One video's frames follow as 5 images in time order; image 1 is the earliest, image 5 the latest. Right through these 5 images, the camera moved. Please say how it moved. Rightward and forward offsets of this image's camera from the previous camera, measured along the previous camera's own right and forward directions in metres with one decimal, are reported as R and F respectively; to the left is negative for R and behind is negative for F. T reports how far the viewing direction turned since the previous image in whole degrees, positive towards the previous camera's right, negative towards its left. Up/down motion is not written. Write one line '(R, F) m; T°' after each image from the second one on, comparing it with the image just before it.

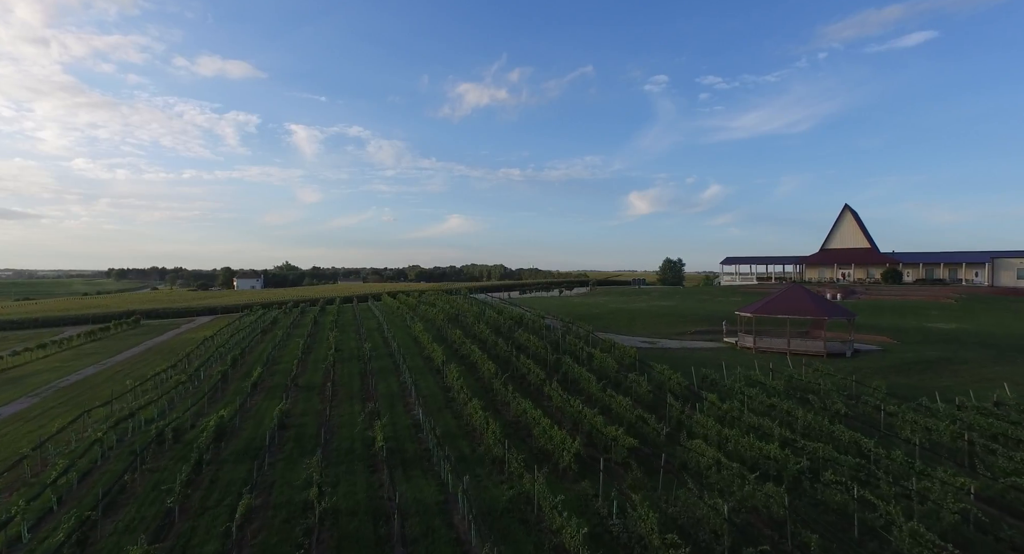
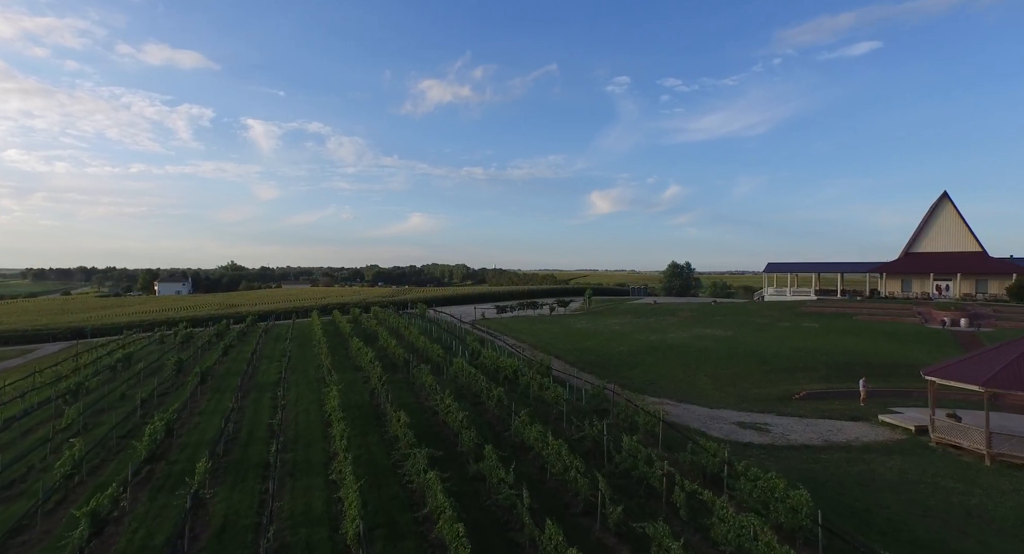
(-0.8, +10.9) m; +4°
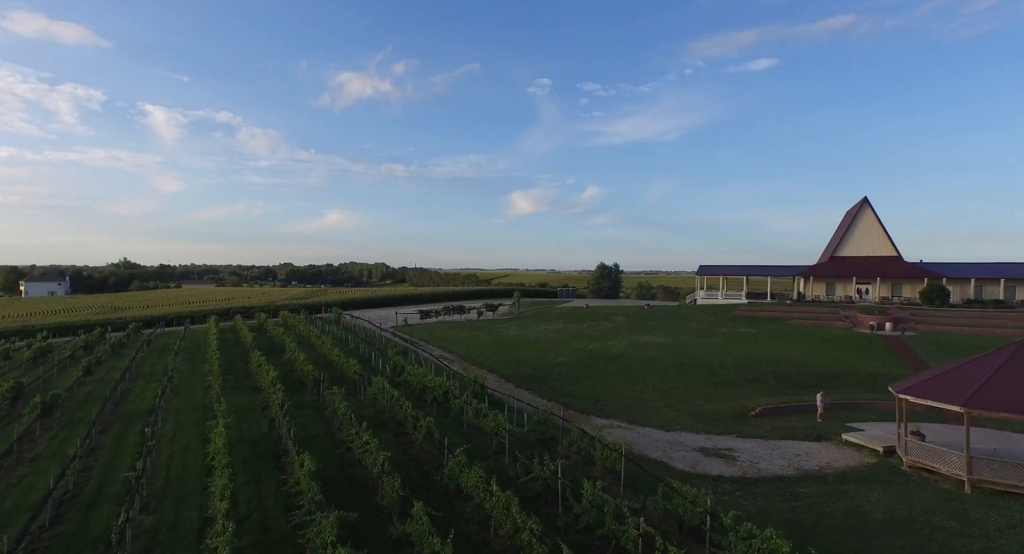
(-0.2, +2.4) m; +9°
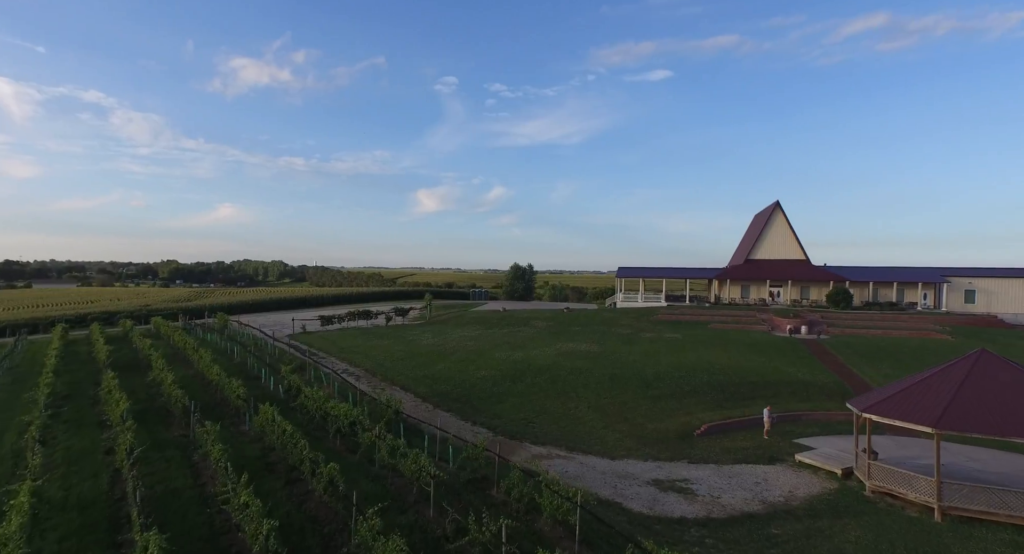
(-0.4, +2.4) m; +11°
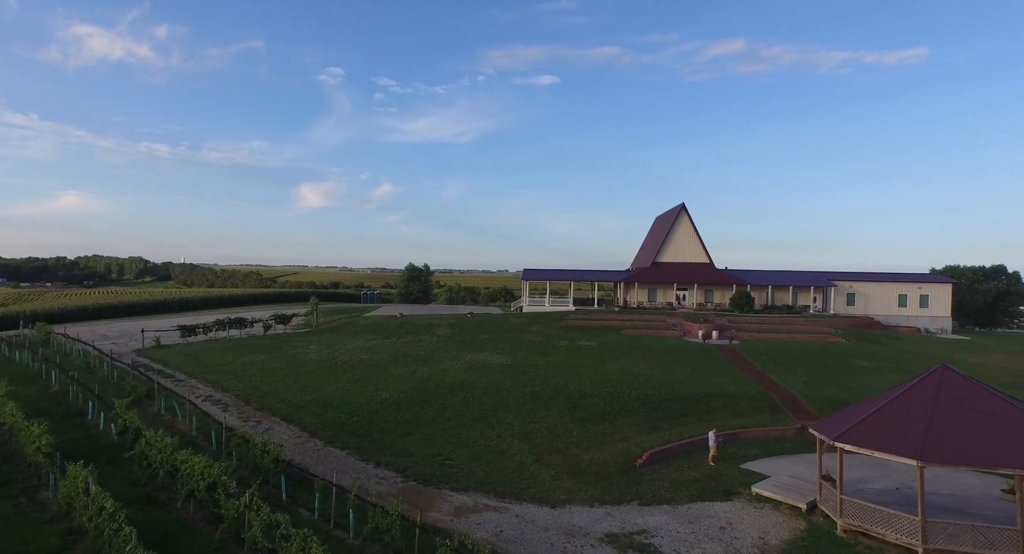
(-0.6, +2.6) m; +13°
